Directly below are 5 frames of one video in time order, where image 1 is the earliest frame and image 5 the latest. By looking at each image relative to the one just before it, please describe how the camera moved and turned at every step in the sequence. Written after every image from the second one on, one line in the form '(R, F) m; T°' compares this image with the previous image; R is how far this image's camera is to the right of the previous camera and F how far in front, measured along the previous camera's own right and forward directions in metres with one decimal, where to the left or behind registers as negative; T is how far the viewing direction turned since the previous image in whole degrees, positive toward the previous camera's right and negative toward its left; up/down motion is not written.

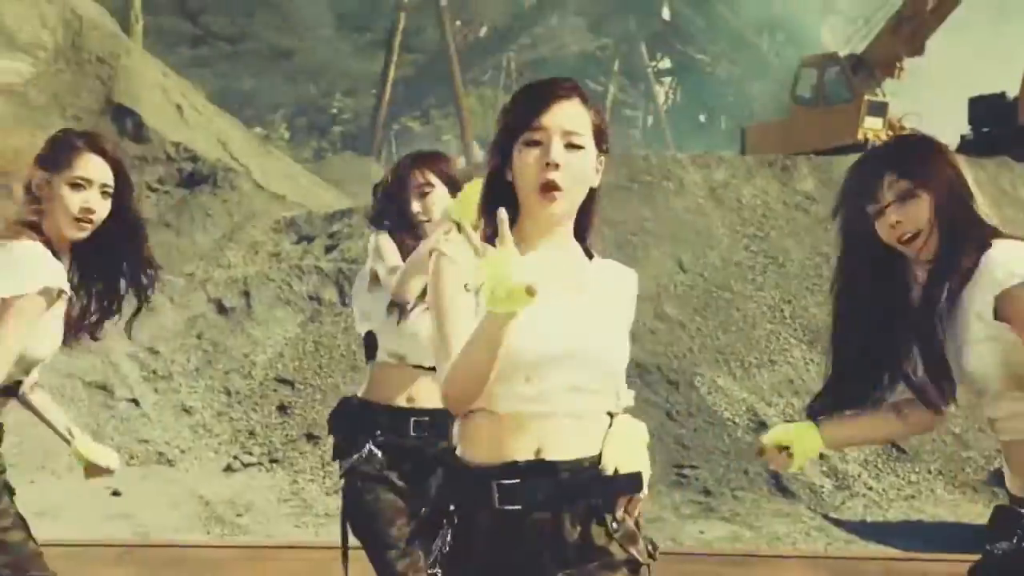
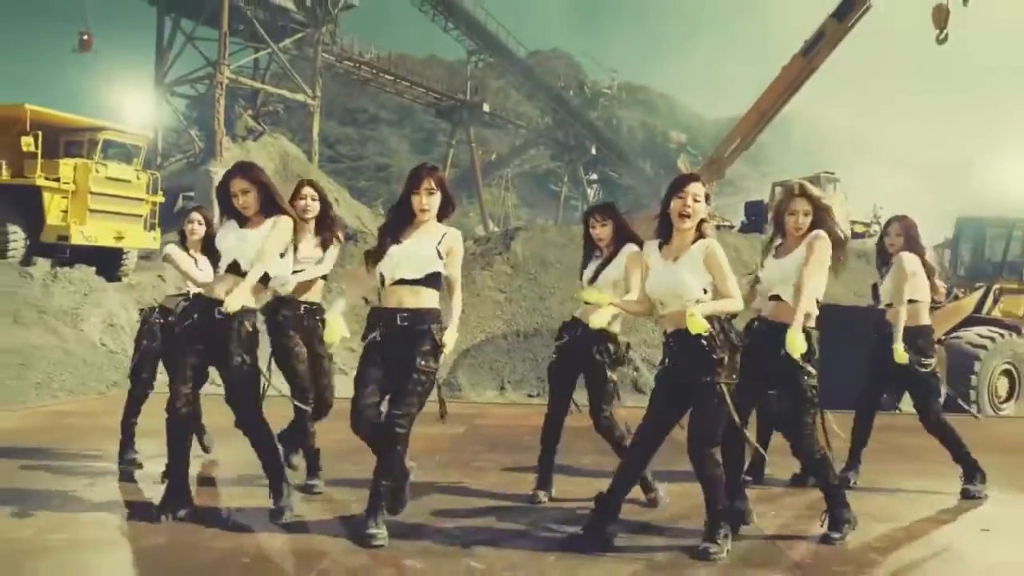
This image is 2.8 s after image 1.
(-0.1, -3.2) m; +1°
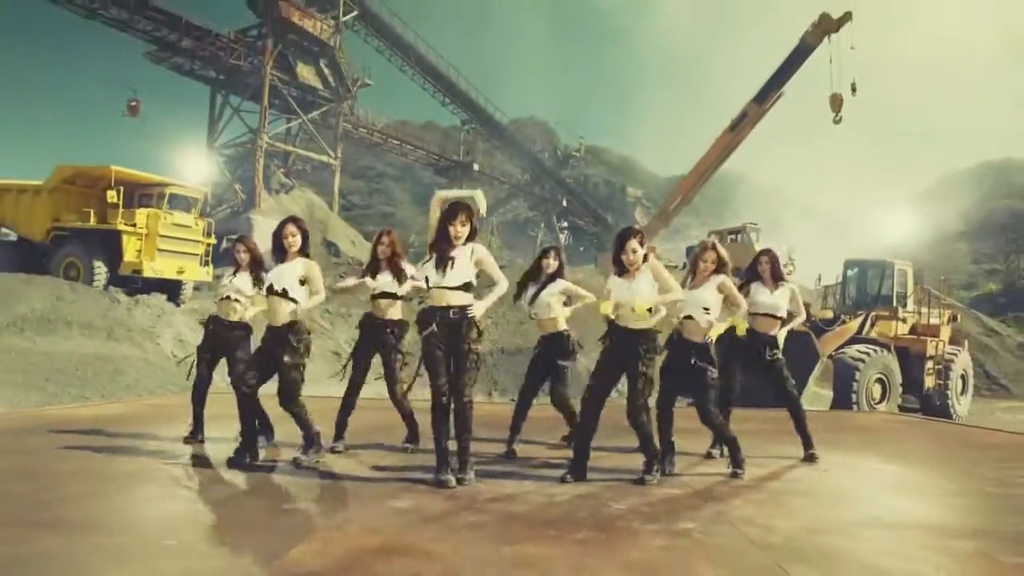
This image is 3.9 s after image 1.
(-0.1, -1.5) m; +2°
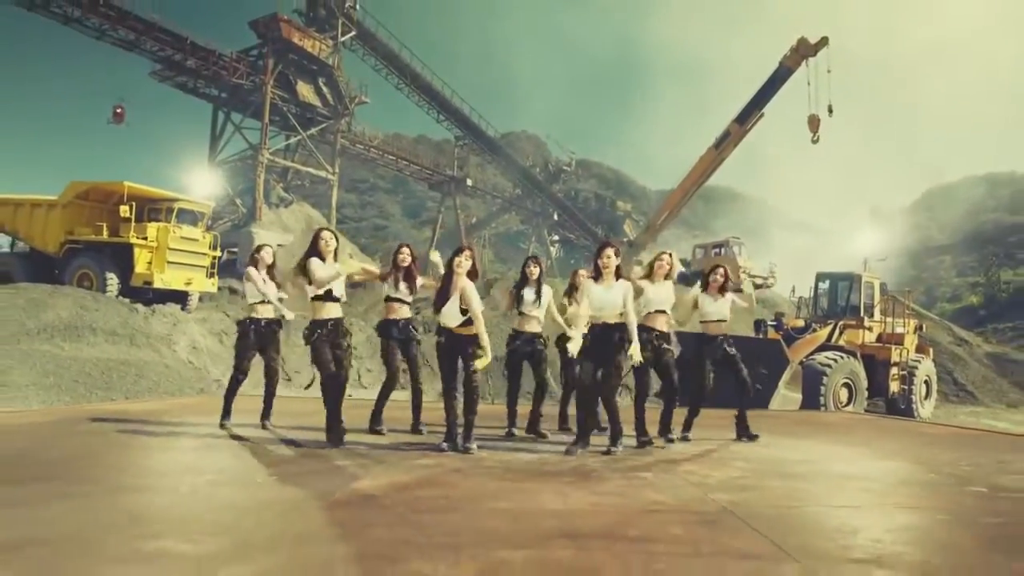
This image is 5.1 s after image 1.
(0.0, -0.3) m; +1°
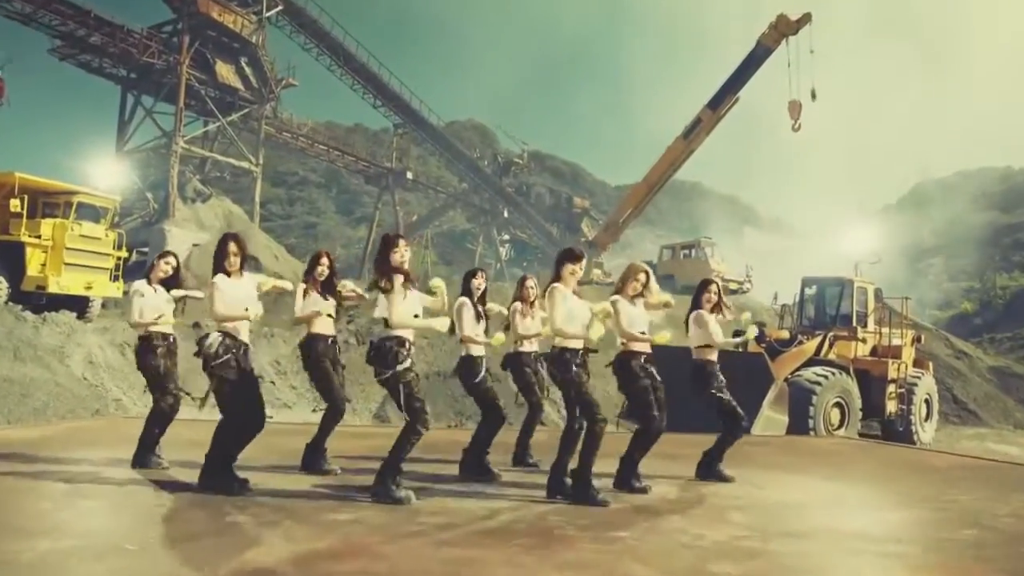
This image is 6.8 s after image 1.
(0.0, +0.7) m; +4°
